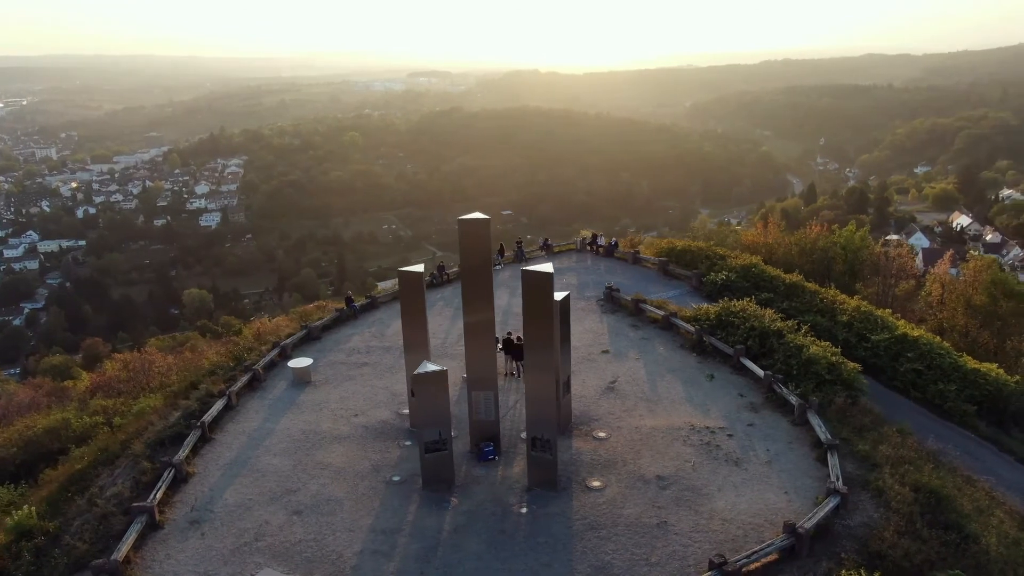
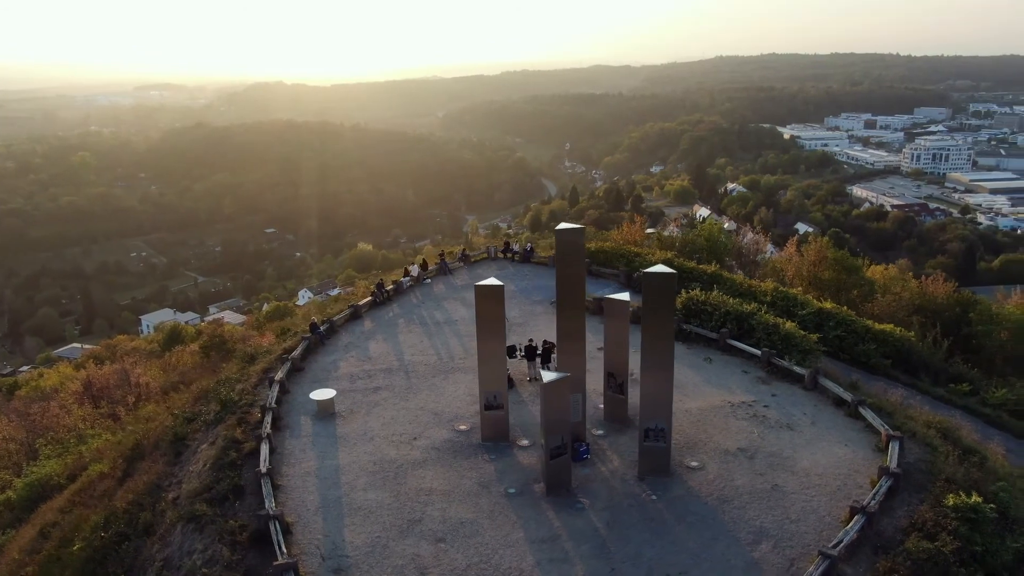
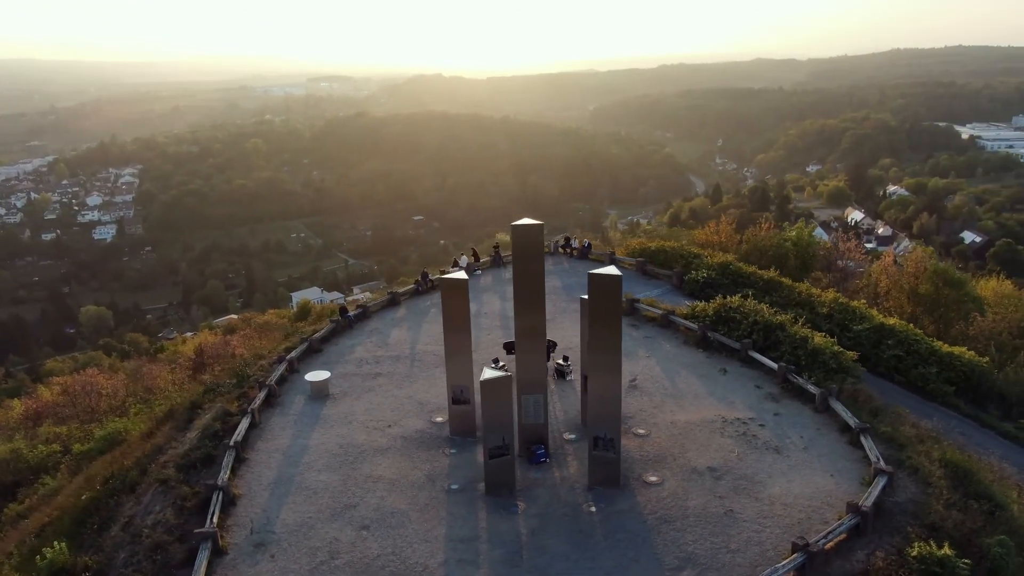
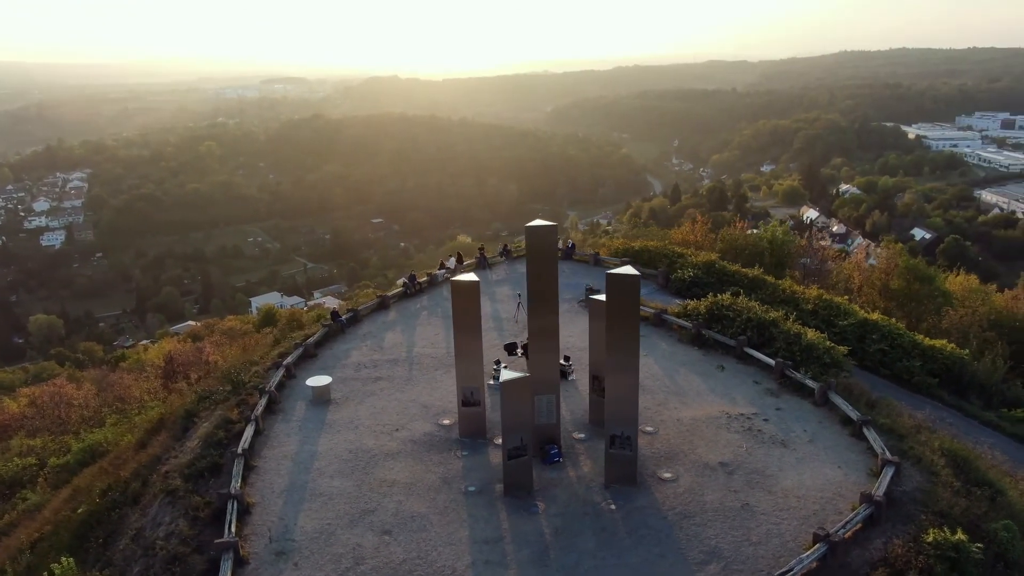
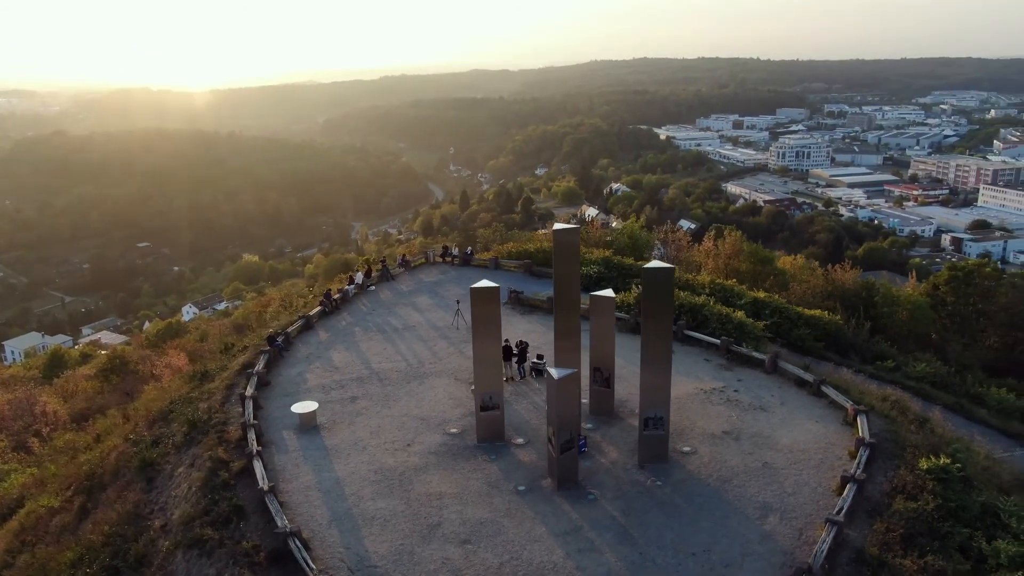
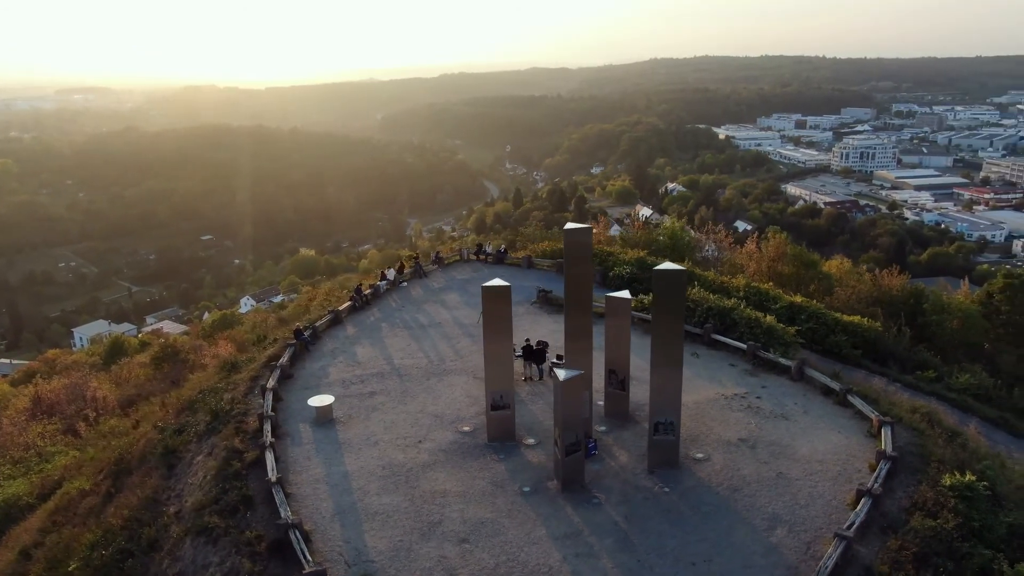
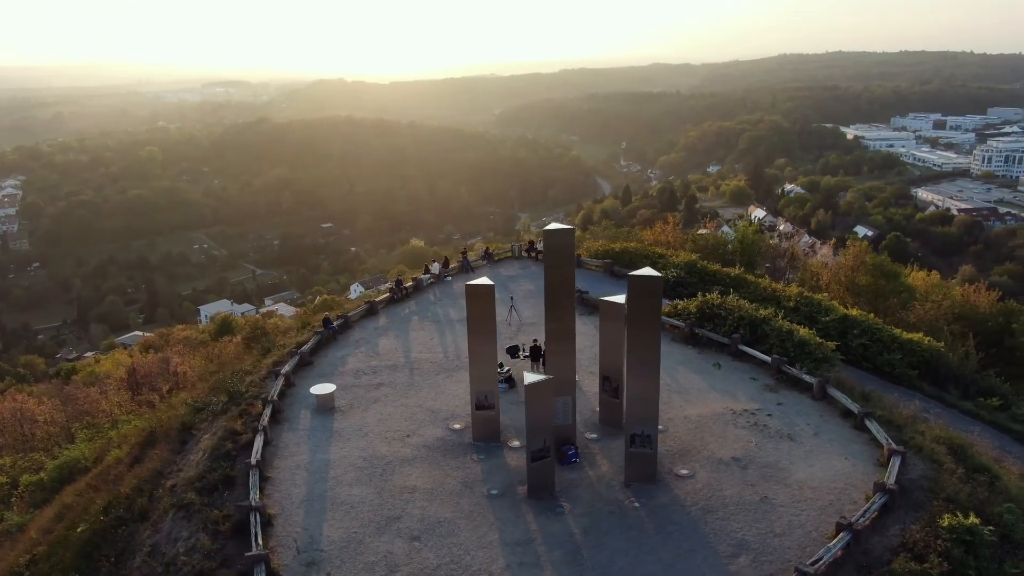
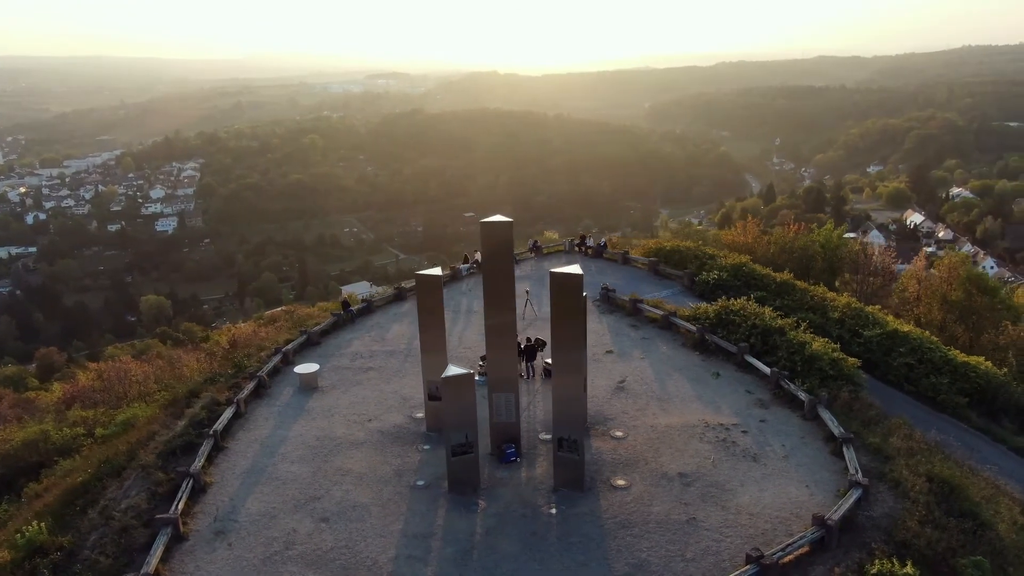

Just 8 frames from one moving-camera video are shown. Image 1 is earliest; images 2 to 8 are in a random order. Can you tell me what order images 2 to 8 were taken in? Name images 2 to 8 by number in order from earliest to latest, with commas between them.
8, 3, 4, 7, 2, 6, 5
